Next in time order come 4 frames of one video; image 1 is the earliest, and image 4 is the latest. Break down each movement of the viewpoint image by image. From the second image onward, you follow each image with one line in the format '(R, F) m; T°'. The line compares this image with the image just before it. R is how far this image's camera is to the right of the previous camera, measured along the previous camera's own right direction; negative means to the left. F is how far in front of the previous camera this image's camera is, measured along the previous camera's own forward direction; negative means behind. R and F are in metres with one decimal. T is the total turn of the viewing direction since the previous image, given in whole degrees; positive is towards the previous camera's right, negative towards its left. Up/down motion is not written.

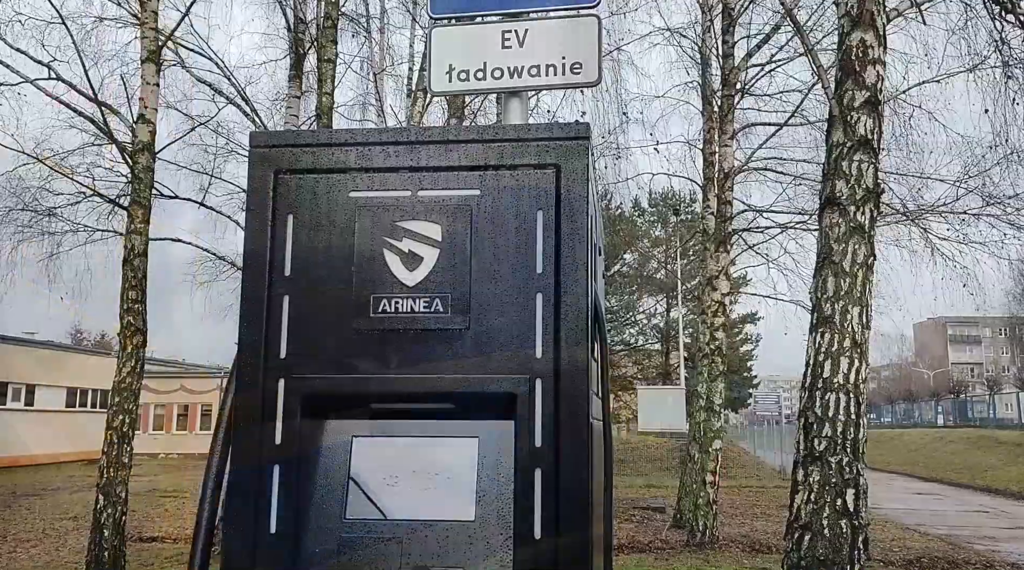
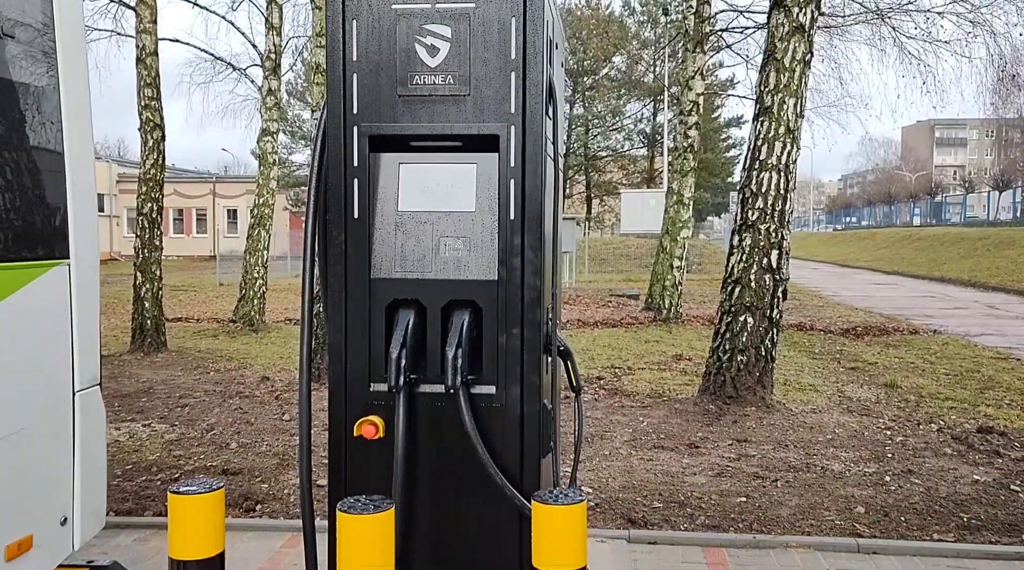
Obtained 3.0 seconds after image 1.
(0.0, -1.4) m; +1°
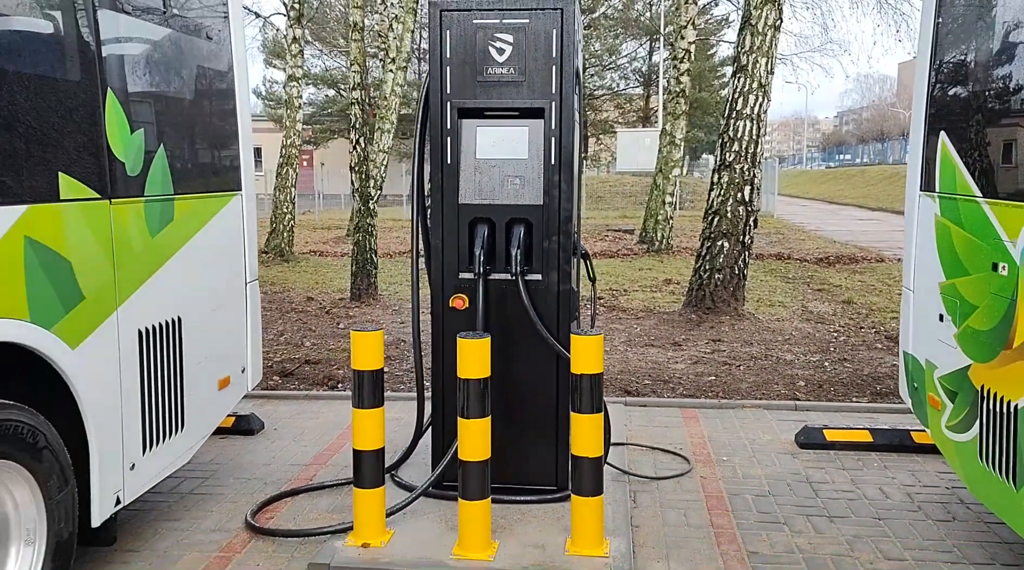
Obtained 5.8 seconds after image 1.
(-0.2, -1.7) m; 0°
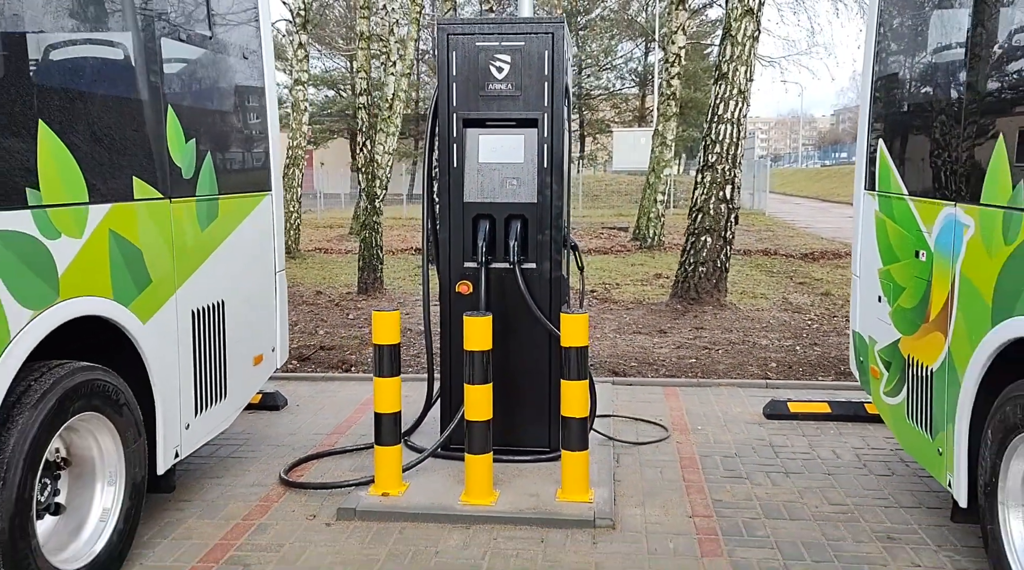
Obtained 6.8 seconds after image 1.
(0.0, -0.7) m; 0°
